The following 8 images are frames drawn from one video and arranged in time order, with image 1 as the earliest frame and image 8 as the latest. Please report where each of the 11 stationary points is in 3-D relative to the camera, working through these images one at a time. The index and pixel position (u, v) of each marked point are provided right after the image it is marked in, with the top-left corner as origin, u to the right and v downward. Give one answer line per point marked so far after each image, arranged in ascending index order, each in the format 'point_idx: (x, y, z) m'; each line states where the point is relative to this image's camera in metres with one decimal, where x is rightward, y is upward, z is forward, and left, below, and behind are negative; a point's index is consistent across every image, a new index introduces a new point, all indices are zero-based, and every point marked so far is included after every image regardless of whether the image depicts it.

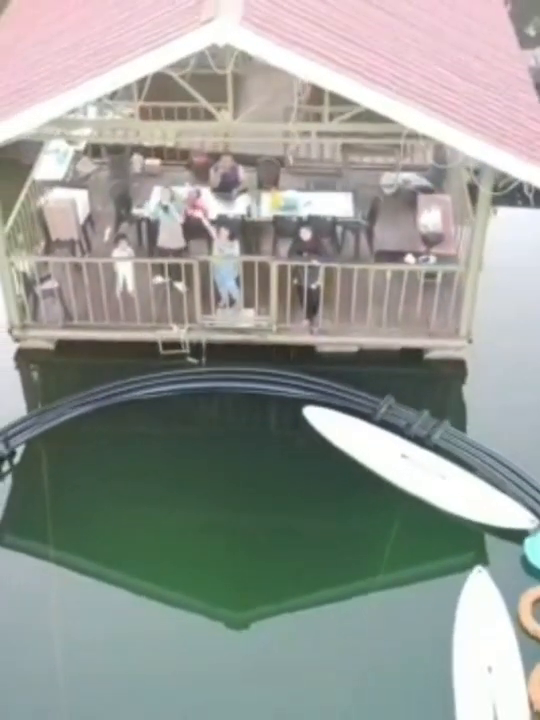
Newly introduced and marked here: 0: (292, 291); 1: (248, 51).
0: (+0.3, +0.8, +10.7) m
1: (-0.2, +2.8, +8.9) m
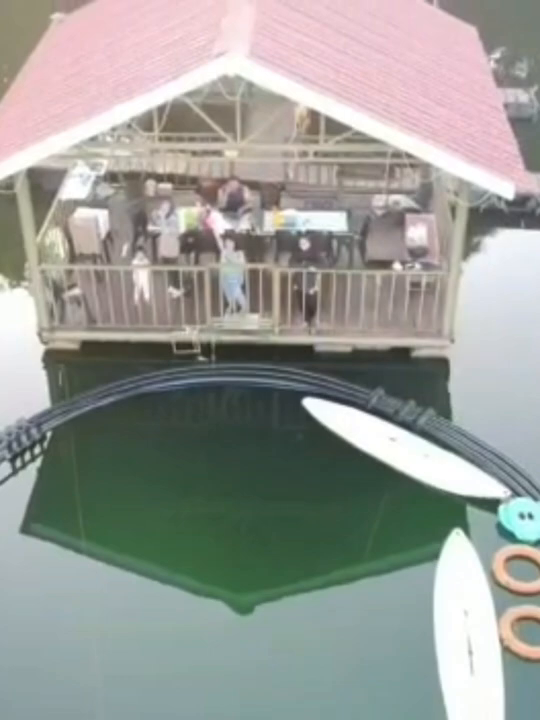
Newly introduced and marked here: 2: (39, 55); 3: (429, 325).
0: (+0.3, +0.8, +12.0) m
1: (-0.2, +2.9, +10.2) m
2: (-3.2, +4.3, +14.1) m
3: (+1.9, +0.5, +12.0) m
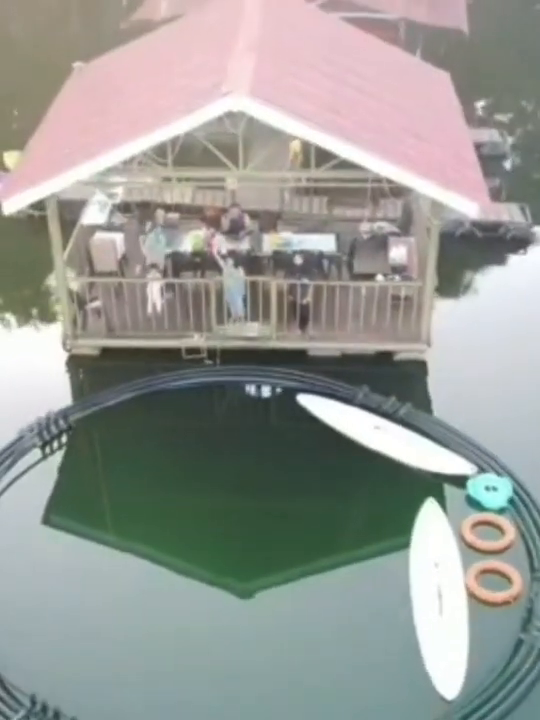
0: (+0.3, +0.8, +13.5) m
1: (-0.2, +2.9, +11.9) m
2: (-3.3, +4.1, +15.8) m
3: (+1.9, +0.4, +13.6) m
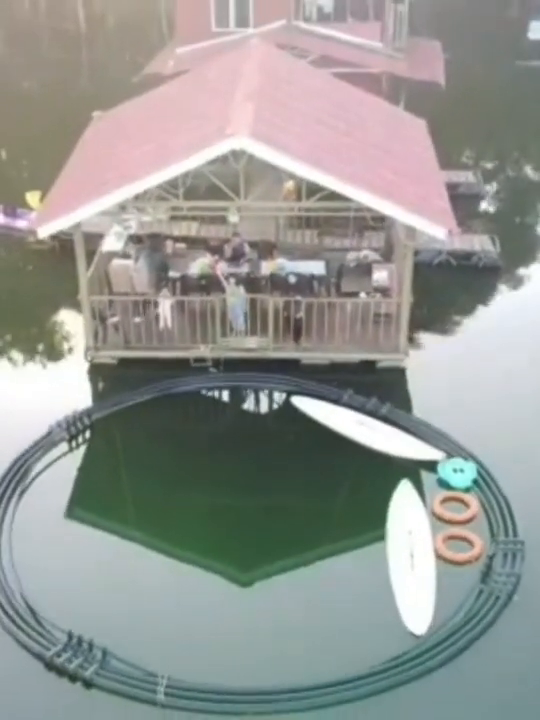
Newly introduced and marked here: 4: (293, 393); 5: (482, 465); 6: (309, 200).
0: (+0.2, +0.6, +15.4) m
1: (-0.2, +2.9, +13.8) m
2: (-3.3, +3.9, +17.8) m
3: (+1.8, +0.3, +15.4) m
4: (+0.3, -0.5, +15.0) m
5: (+2.8, -1.4, +13.3) m
6: (+0.6, +2.4, +15.0) m
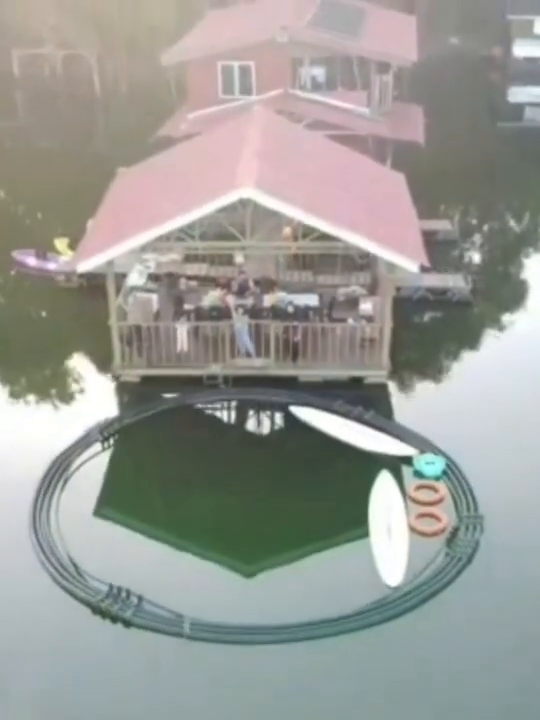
0: (+0.2, +0.3, +18.0) m
1: (-0.2, +2.6, +16.6) m
2: (-3.3, +3.4, +20.6) m
3: (+1.9, 0.0, +18.0) m
4: (+0.4, -0.8, +17.6) m
5: (+2.8, -1.6, +15.8) m
6: (+0.6, +2.1, +17.8) m
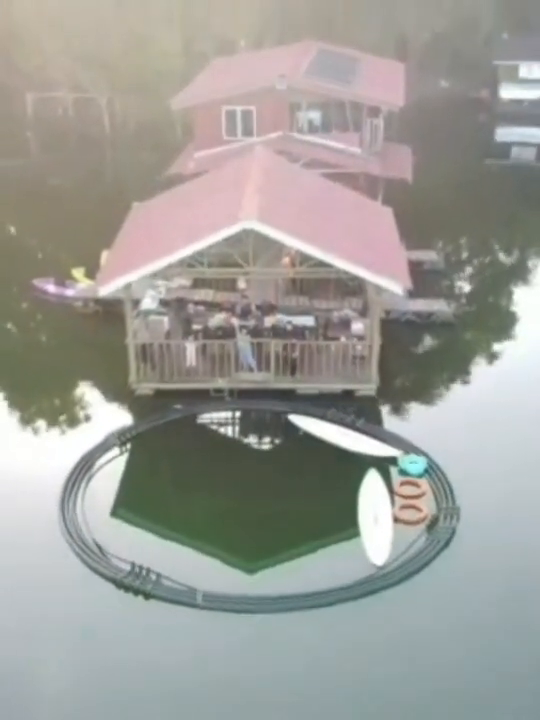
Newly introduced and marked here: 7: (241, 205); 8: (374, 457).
0: (+0.3, 0.0, +20.0) m
1: (-0.2, +2.4, +18.6) m
2: (-3.3, +3.0, +22.7) m
3: (+1.9, -0.3, +20.0) m
4: (+0.4, -1.0, +19.5) m
5: (+2.9, -1.8, +17.7) m
6: (+0.6, +1.8, +19.8) m
7: (-0.6, +3.0, +19.6) m
8: (+1.9, -1.8, +18.1) m
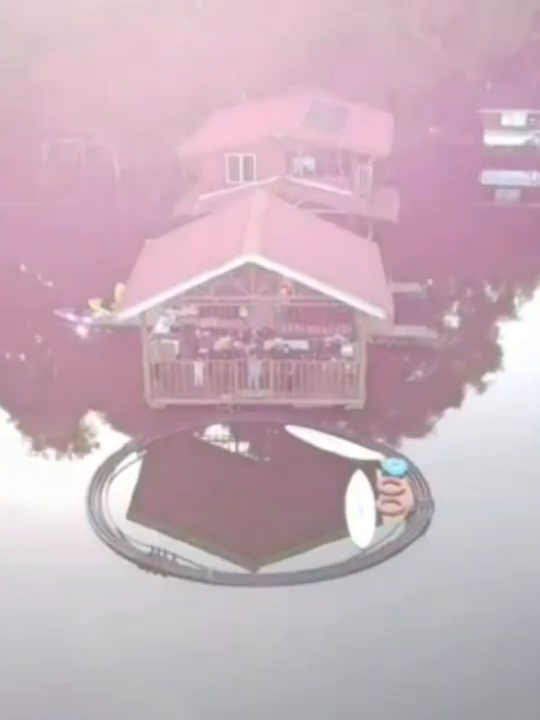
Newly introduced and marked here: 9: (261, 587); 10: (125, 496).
0: (+0.2, -0.4, +22.5) m
1: (-0.2, +2.0, +21.2) m
2: (-3.3, +2.5, +25.3) m
3: (+1.9, -0.7, +22.5) m
4: (+0.4, -1.4, +22.0) m
5: (+2.8, -2.1, +20.1) m
6: (+0.6, +1.4, +22.4) m
7: (-0.6, +2.6, +22.3) m
8: (+1.9, -2.1, +20.5) m
9: (-0.2, -3.9, +17.1) m
10: (-2.9, -2.8, +19.8) m
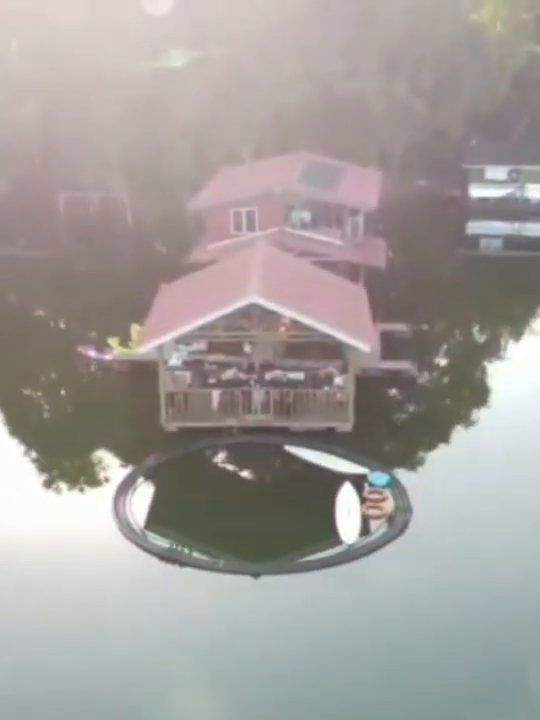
0: (+0.2, -1.1, +25.6) m
1: (-0.2, +1.3, +24.4) m
2: (-3.3, +1.6, +28.5) m
3: (+1.9, -1.5, +25.6) m
4: (+0.4, -2.1, +25.0) m
5: (+2.9, -2.7, +23.2) m
6: (+0.6, +0.7, +25.6) m
7: (-0.6, +1.9, +25.5) m
8: (+1.9, -2.8, +23.6) m
9: (-0.1, -4.3, +20.0) m
10: (-2.9, -3.4, +22.8) m
